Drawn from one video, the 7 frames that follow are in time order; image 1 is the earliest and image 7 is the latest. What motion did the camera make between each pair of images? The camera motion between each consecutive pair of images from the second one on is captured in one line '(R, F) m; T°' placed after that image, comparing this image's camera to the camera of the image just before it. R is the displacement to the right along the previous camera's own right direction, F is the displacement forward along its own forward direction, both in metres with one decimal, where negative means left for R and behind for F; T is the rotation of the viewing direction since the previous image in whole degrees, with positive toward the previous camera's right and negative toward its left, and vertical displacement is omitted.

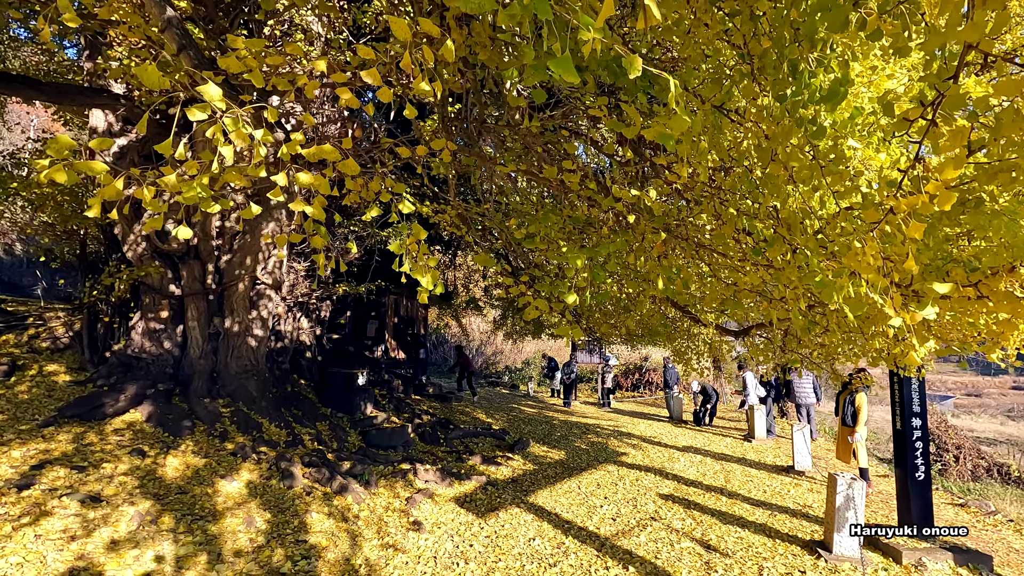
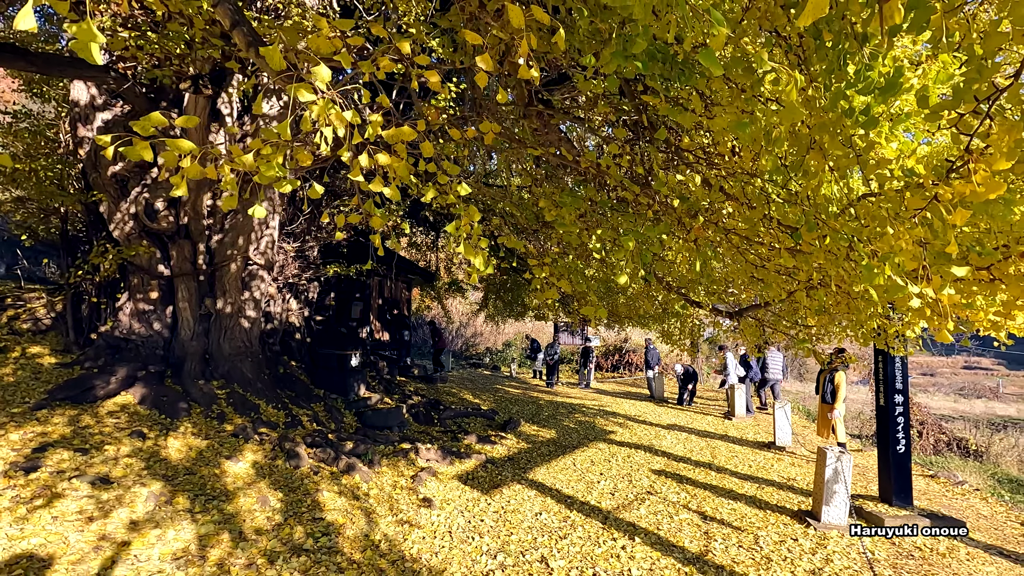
(-0.3, -0.1) m; +3°
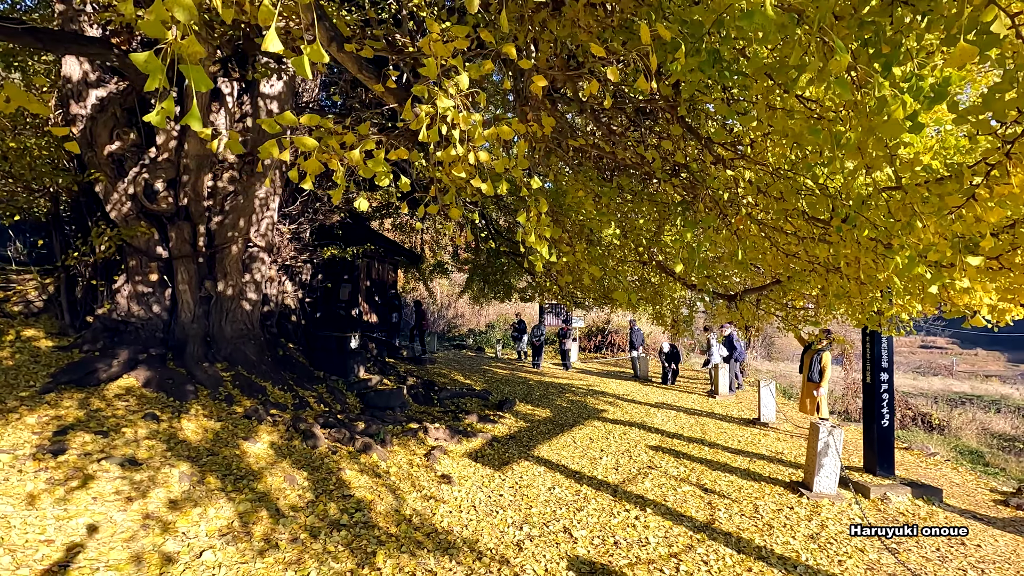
(-0.4, -0.1) m; +3°
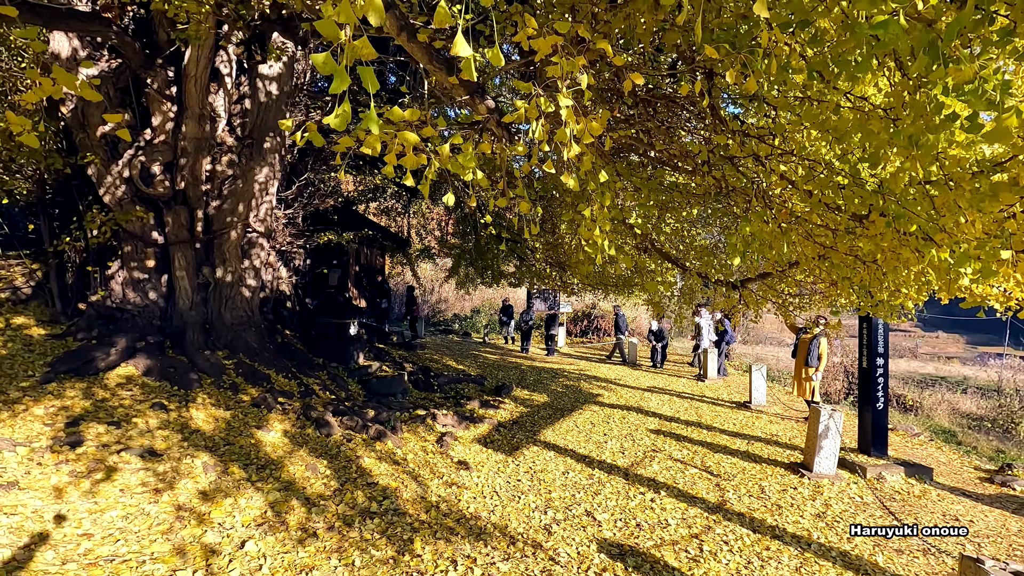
(-0.4, 0.0) m; +2°
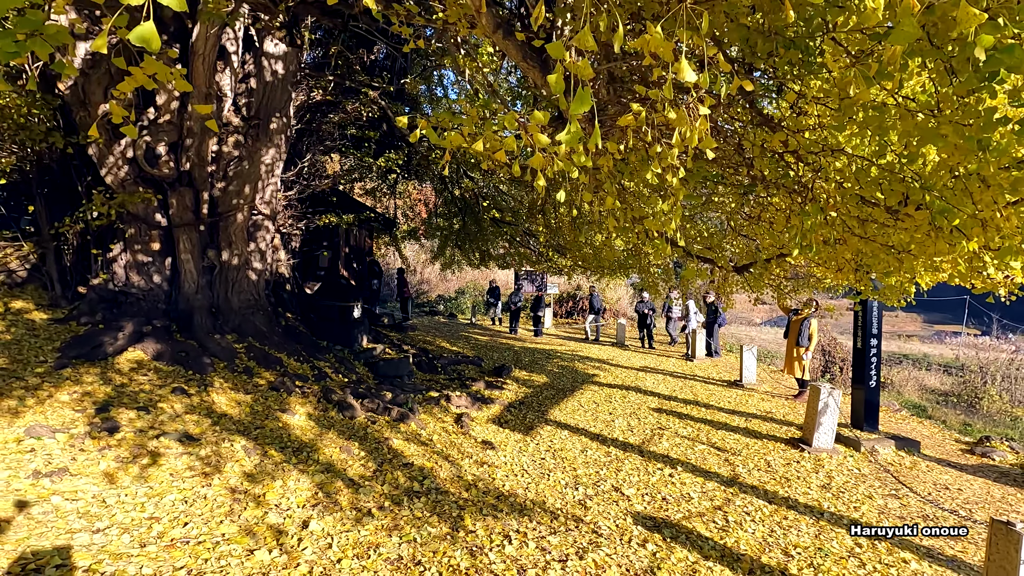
(-0.5, -0.1) m; +3°
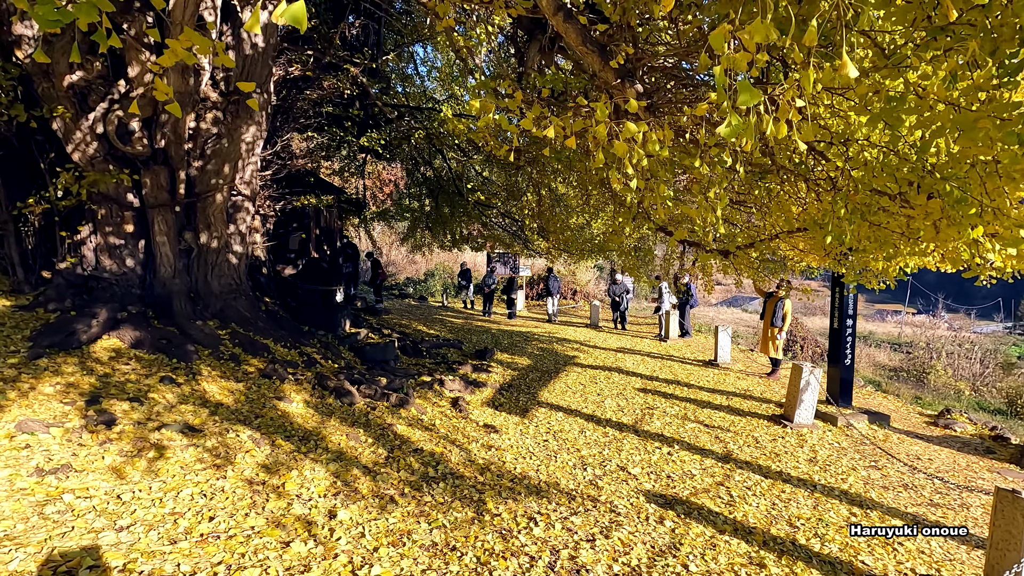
(-0.4, 0.0) m; +4°
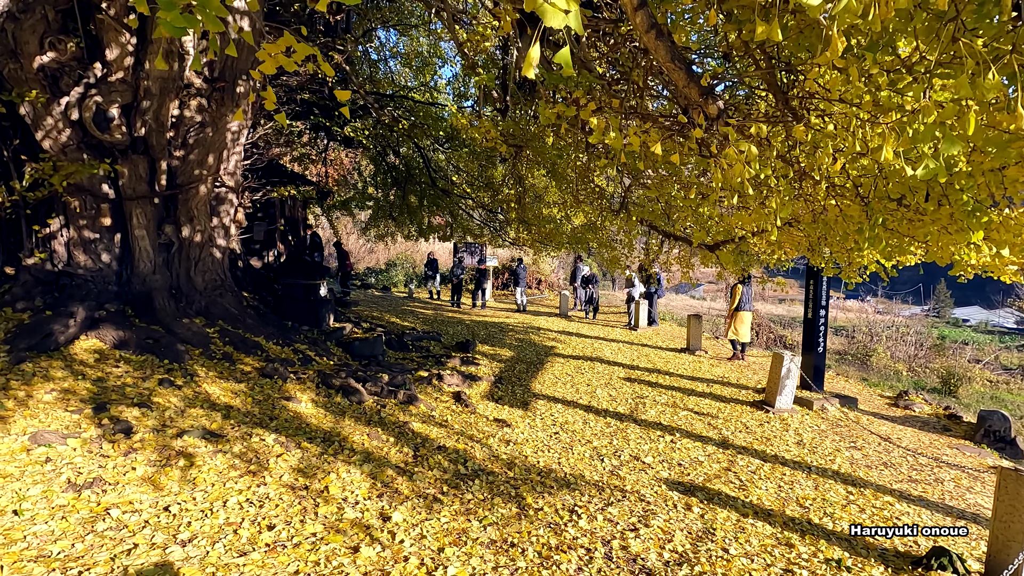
(-0.6, 0.0) m; +5°
